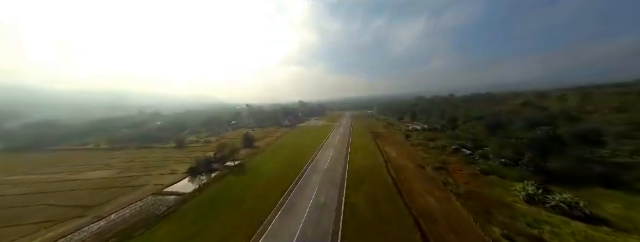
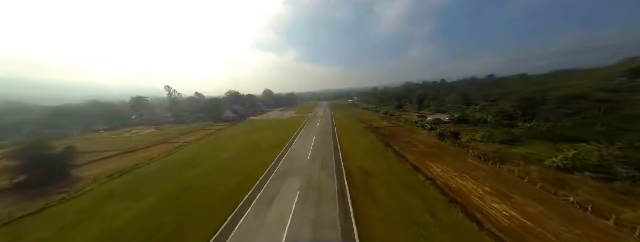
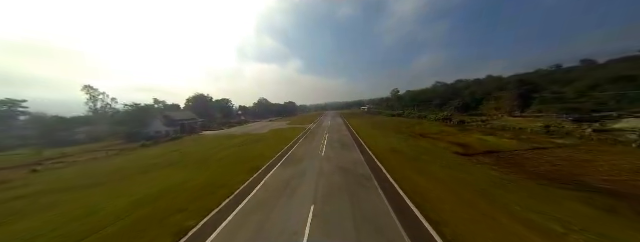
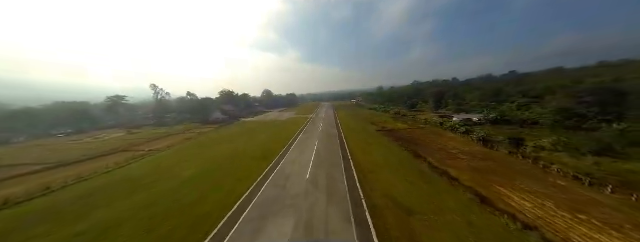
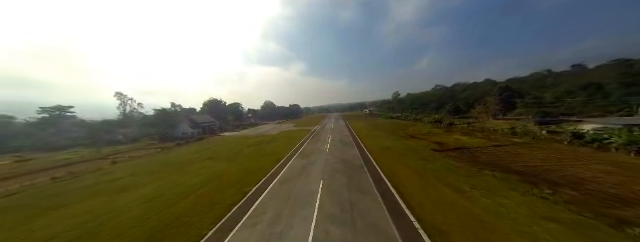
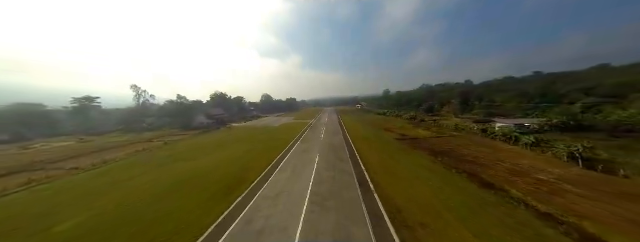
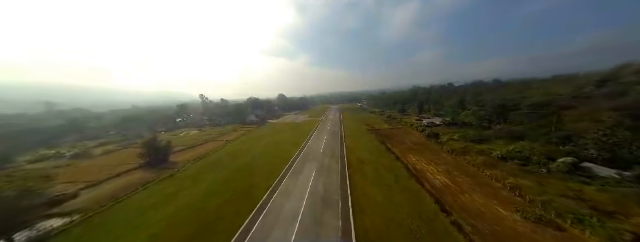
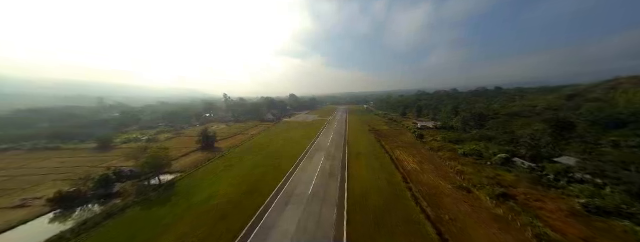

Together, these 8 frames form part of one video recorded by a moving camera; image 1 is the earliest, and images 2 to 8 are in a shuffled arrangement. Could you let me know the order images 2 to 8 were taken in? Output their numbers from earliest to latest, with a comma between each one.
8, 7, 2, 4, 6, 5, 3
